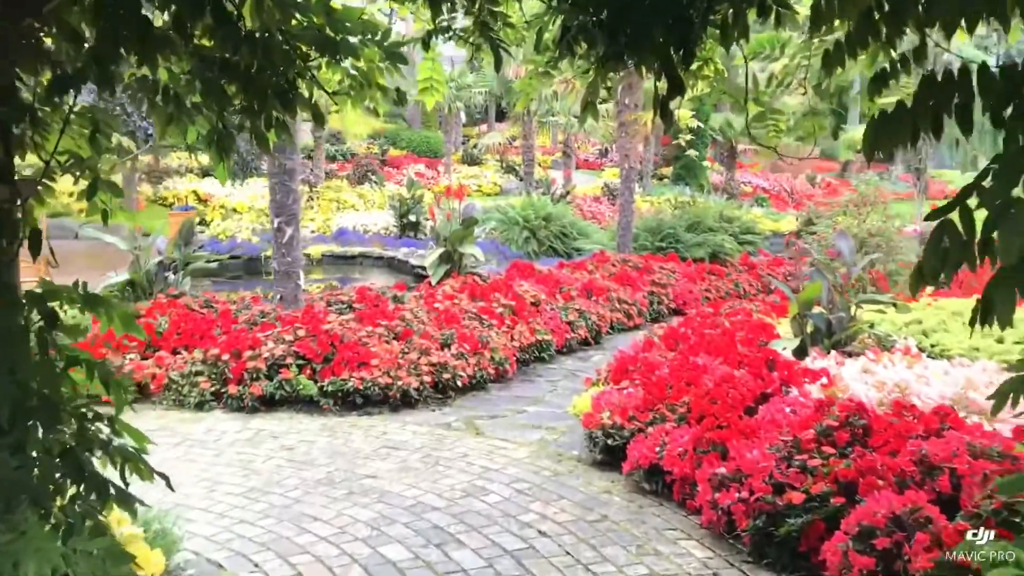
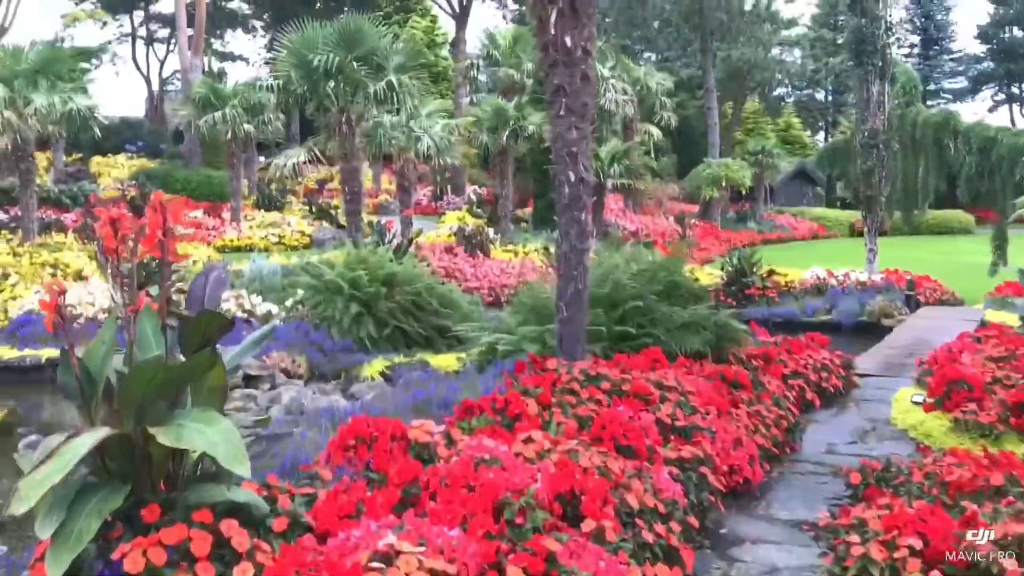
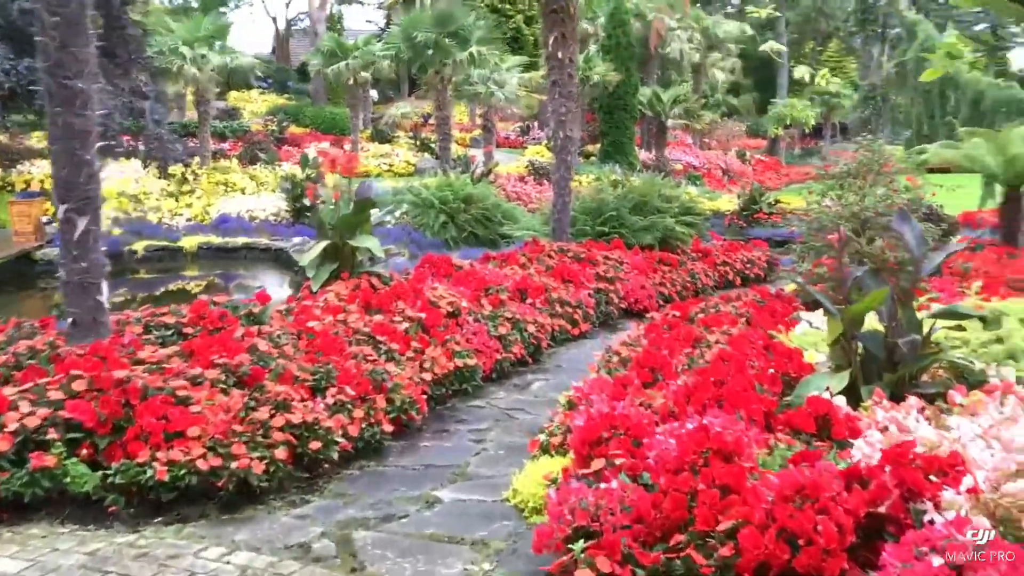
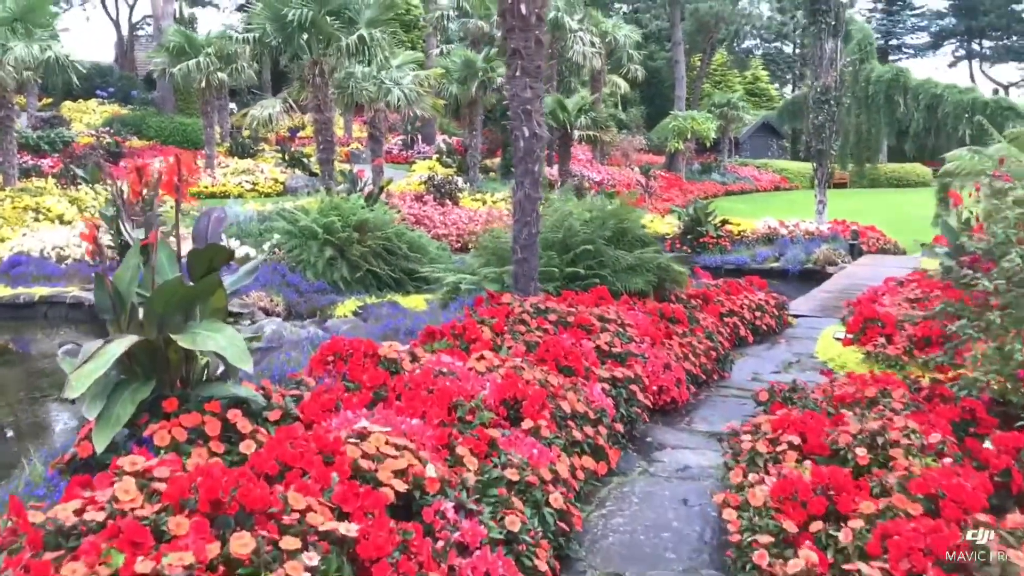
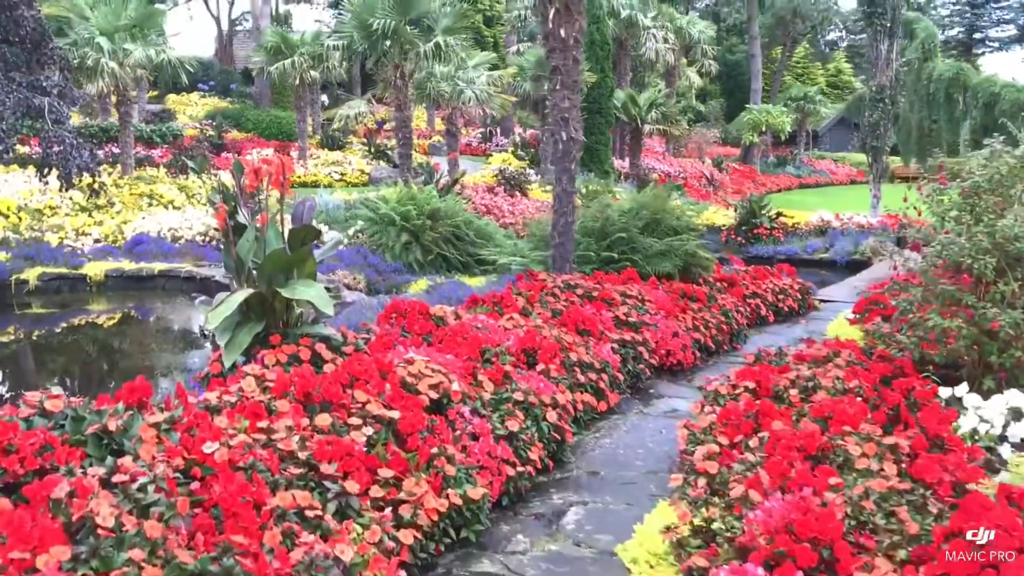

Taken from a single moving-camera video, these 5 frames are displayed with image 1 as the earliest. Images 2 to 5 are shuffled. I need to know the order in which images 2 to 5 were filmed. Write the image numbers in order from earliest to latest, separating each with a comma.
3, 5, 4, 2
